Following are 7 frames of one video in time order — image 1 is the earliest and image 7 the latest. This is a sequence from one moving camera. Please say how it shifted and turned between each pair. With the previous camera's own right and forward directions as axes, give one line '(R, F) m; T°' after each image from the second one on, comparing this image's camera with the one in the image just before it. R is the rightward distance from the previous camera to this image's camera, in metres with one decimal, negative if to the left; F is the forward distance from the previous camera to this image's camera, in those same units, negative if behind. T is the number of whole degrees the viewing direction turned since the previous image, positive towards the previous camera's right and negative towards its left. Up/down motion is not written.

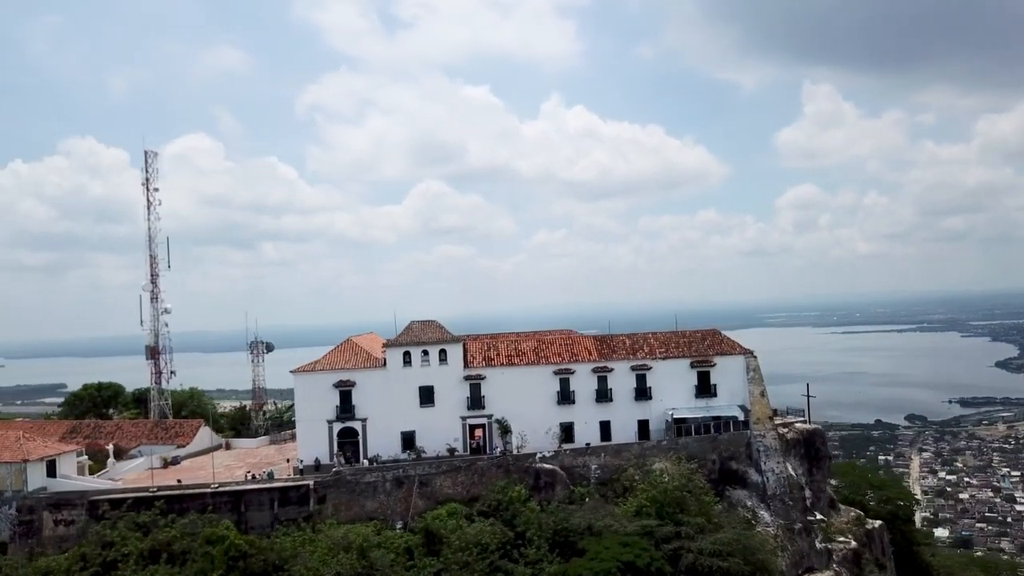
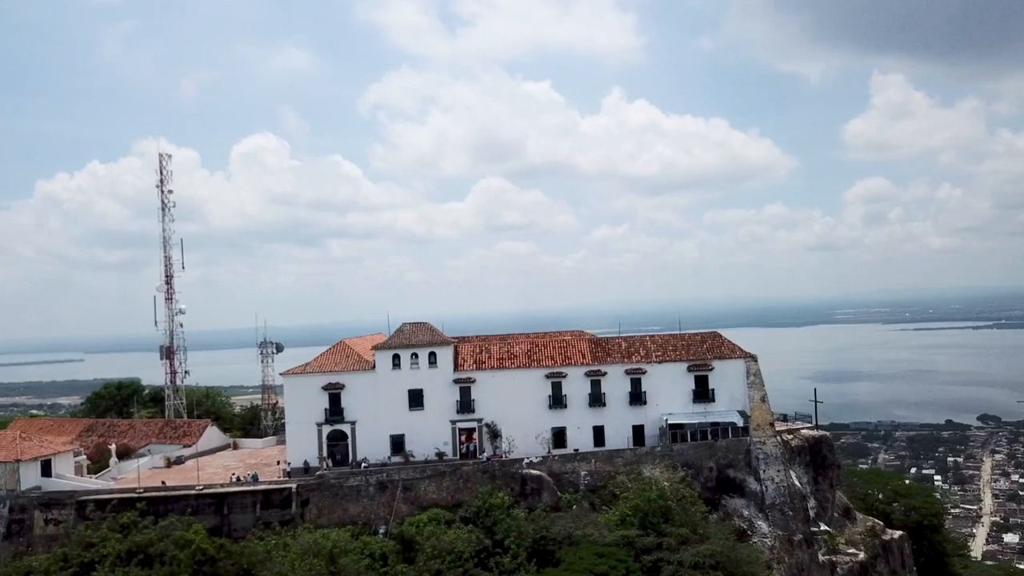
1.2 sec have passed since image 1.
(+2.9, +0.8) m; -4°
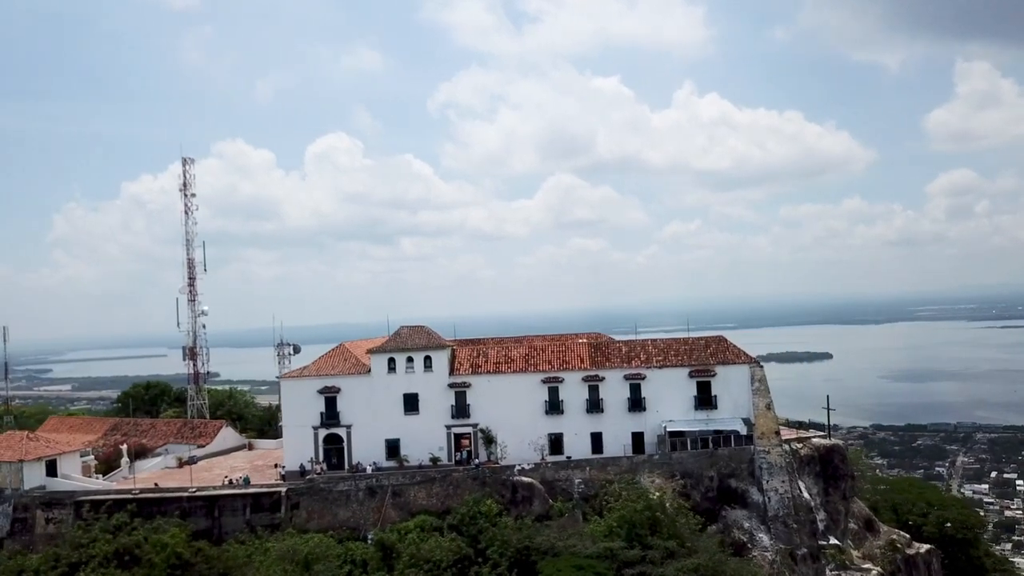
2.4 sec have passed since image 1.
(+2.9, +0.8) m; -5°
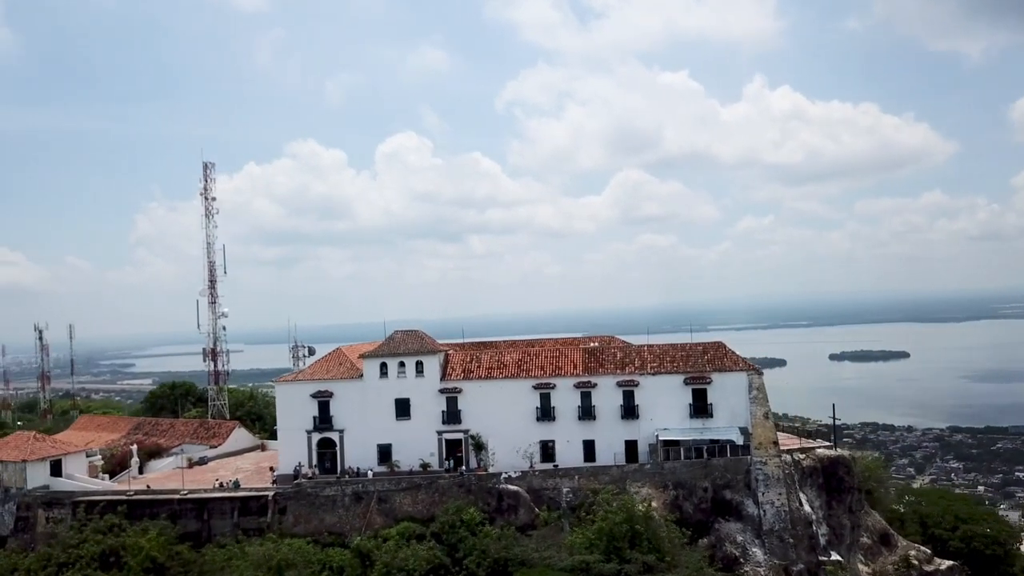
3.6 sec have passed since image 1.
(+3.0, +0.6) m; -4°
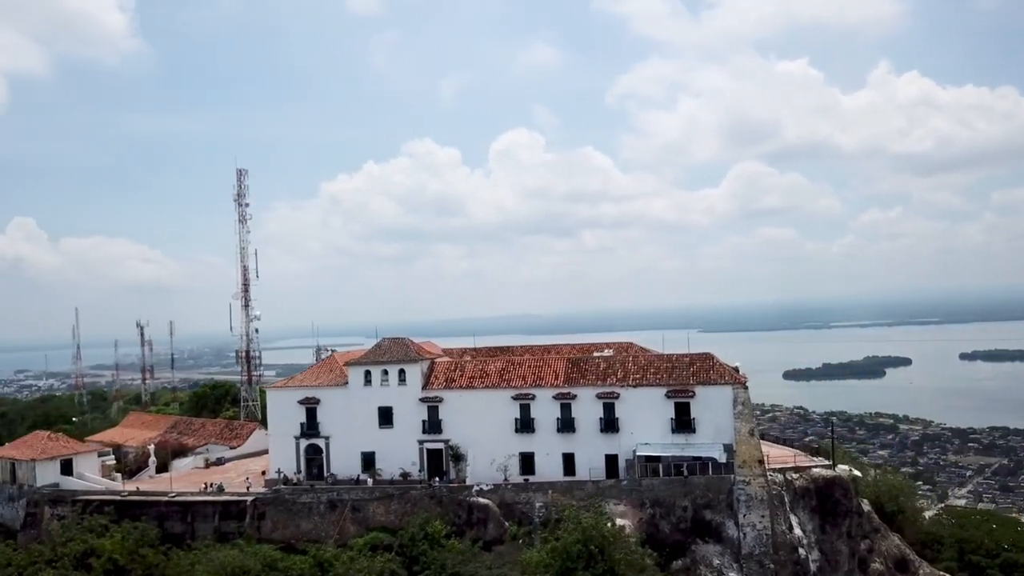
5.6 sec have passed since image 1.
(+5.1, +1.1) m; -7°
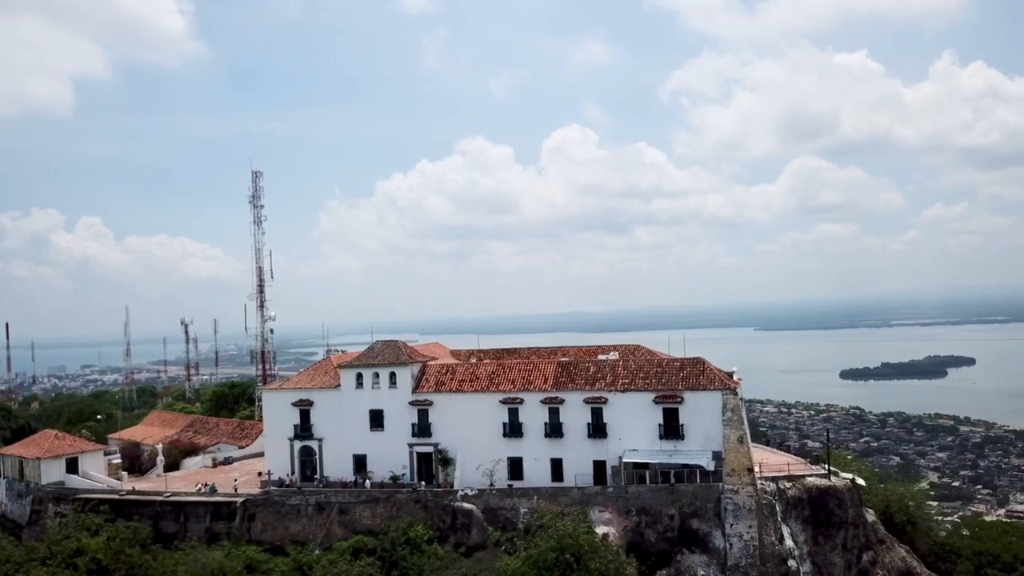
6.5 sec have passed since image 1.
(+2.4, +0.5) m; -3°
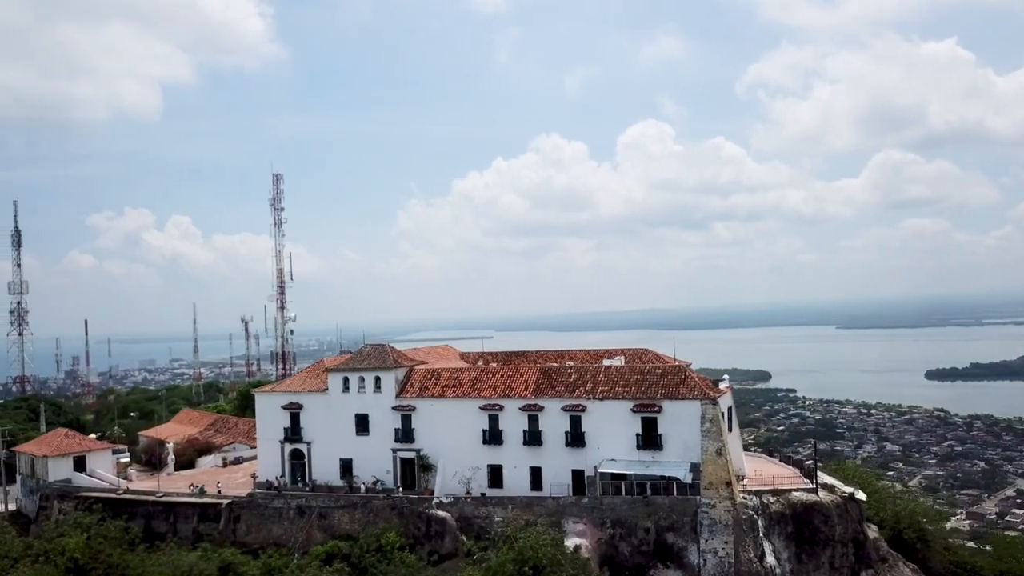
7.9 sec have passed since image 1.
(+3.5, +0.7) m; -5°
